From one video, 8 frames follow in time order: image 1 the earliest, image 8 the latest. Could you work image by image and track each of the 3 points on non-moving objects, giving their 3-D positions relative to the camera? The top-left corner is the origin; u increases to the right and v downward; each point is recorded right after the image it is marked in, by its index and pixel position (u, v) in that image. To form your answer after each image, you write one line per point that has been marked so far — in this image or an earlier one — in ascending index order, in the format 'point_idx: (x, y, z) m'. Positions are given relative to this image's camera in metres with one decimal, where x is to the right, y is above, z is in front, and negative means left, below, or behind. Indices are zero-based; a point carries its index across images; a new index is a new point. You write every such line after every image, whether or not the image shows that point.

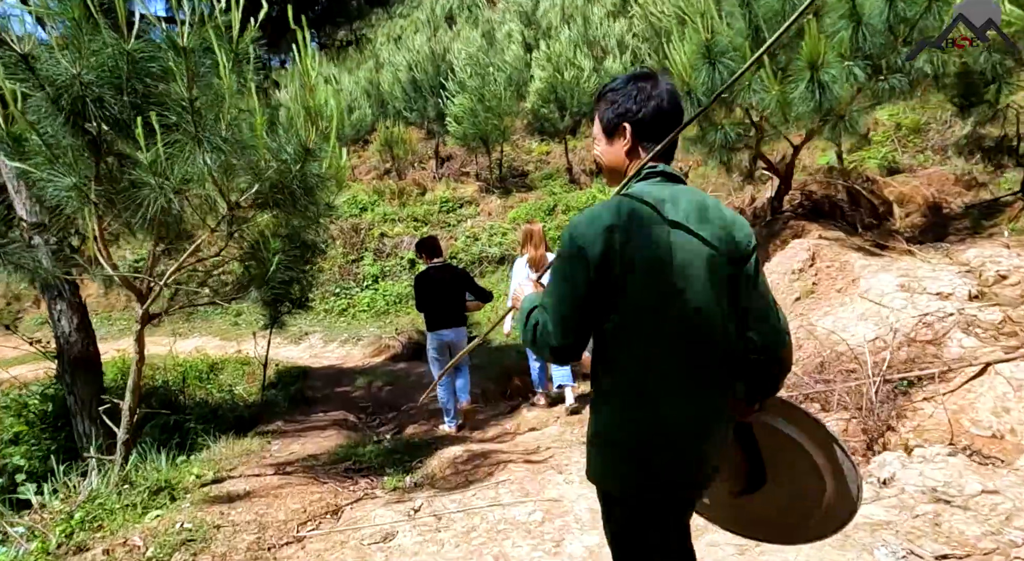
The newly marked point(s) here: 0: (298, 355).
0: (-3.7, -1.3, +11.6) m
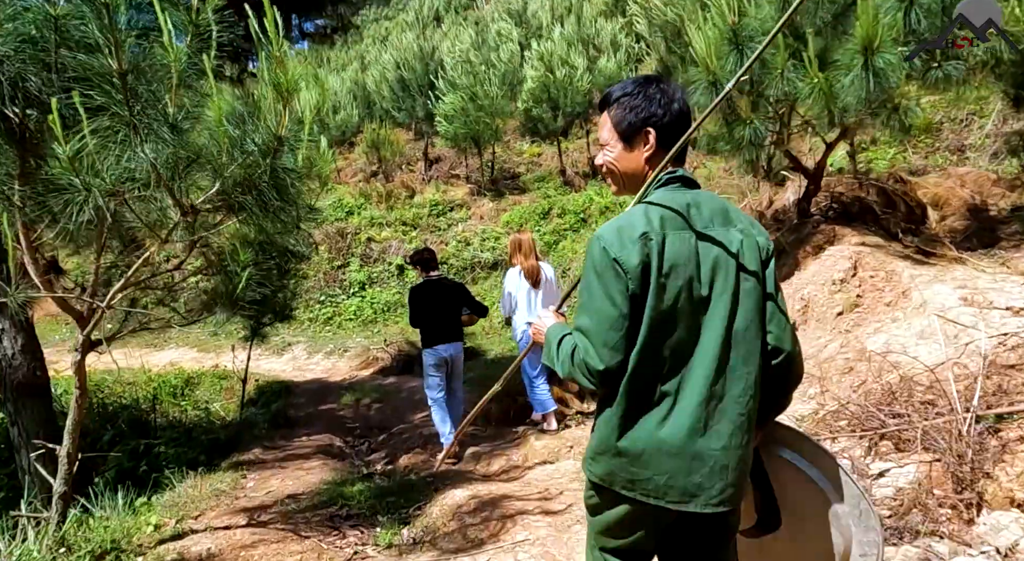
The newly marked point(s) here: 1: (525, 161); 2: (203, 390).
0: (-3.7, -1.4, +11.0) m
1: (+0.3, +3.3, +18.7) m
2: (-4.3, -1.5, +9.6) m
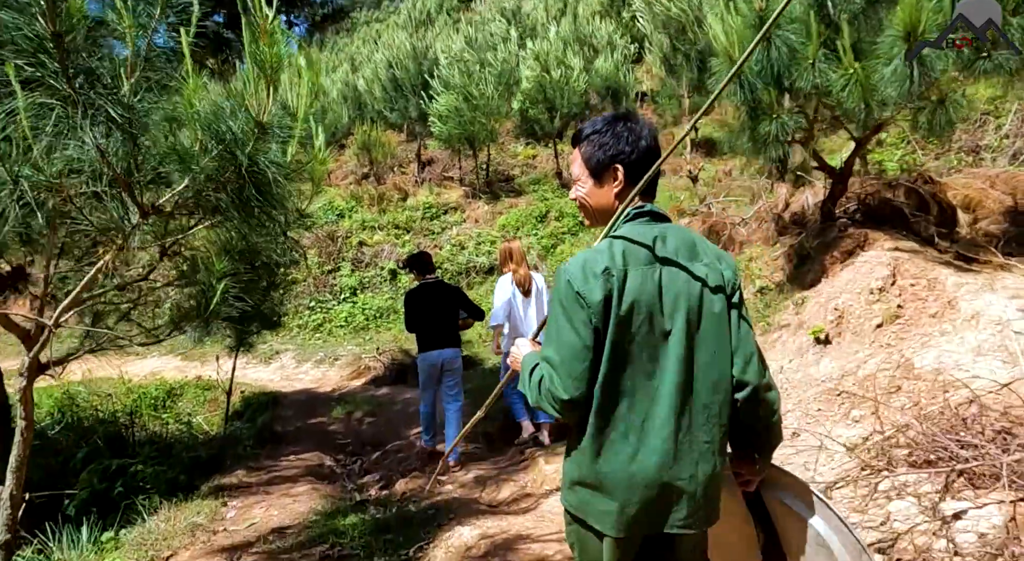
0: (-3.8, -1.5, +10.5) m
1: (+0.2, +3.1, +18.3) m
2: (-4.4, -1.6, +9.1) m
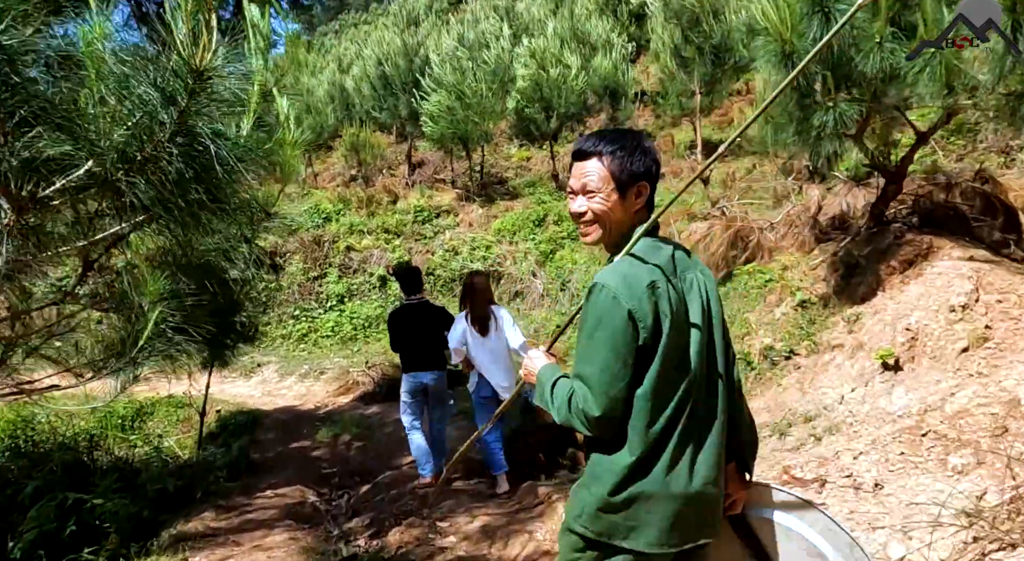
0: (-3.8, -1.6, +9.8) m
1: (0.0, +3.0, +17.7) m
2: (-4.4, -1.7, +8.4) m
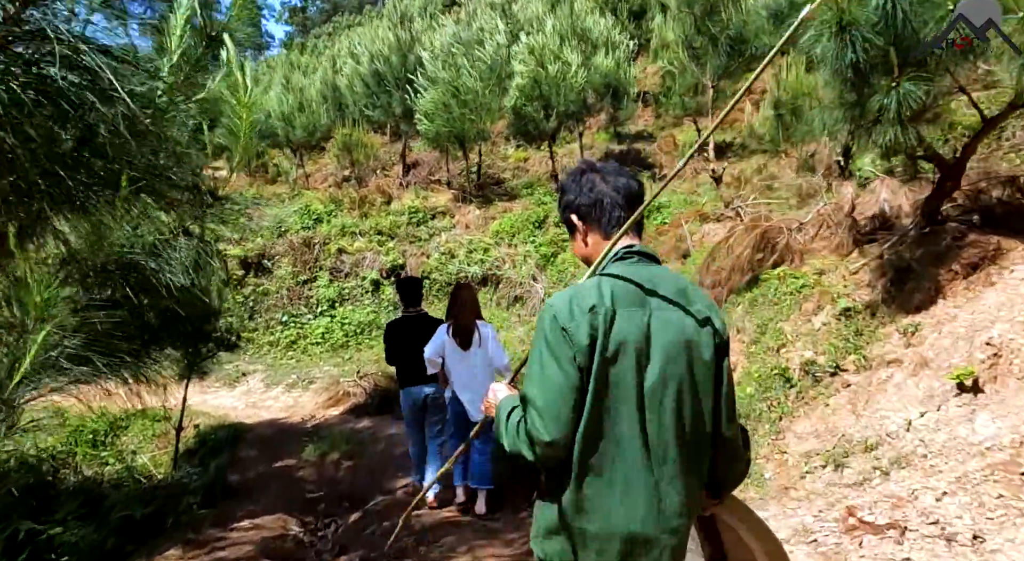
0: (-3.8, -1.7, +9.2) m
1: (0.0, +2.9, +17.1) m
2: (-4.3, -1.8, +7.8) m
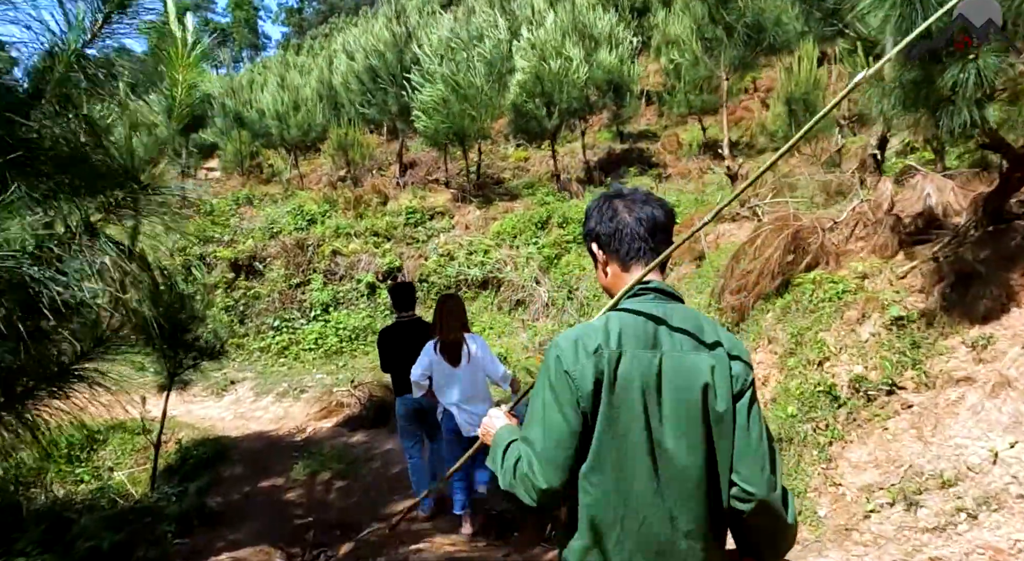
0: (-3.7, -1.7, +8.7) m
1: (0.0, +2.8, +16.7) m
2: (-4.3, -1.8, +7.3) m
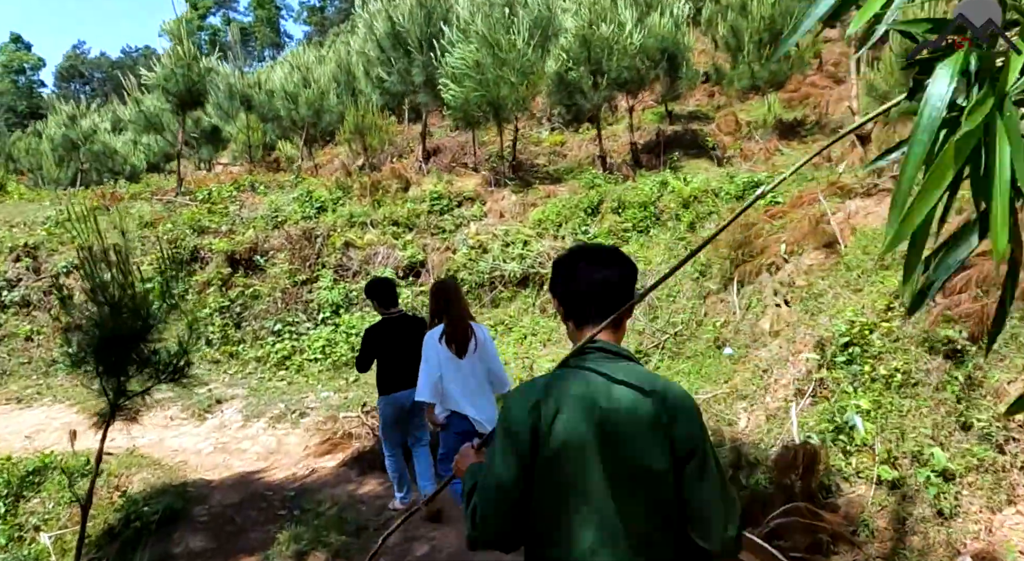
0: (-3.2, -1.7, +6.9) m
1: (+0.8, +2.8, +14.7) m
2: (-3.8, -1.8, +5.5) m
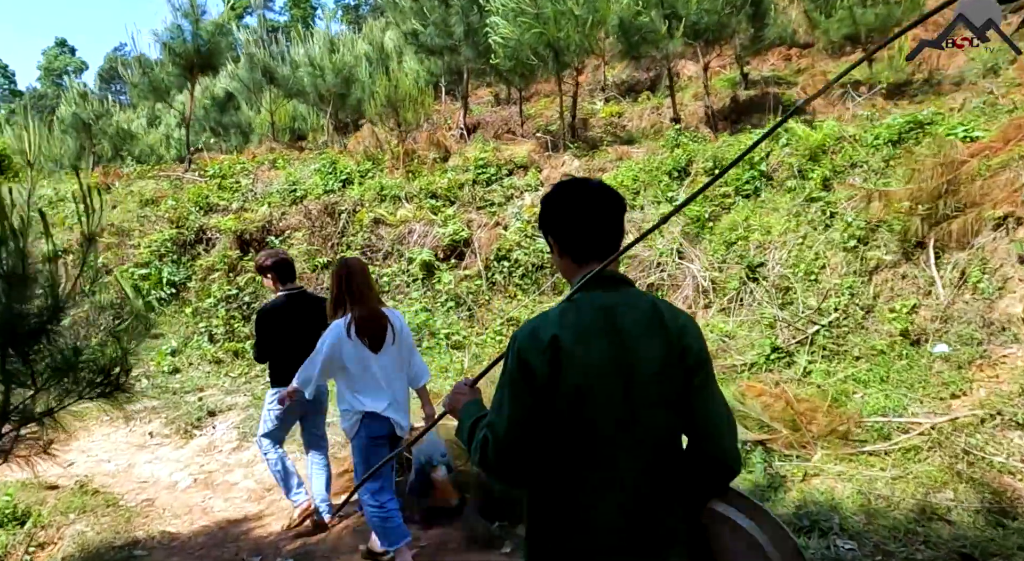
0: (-2.5, -1.5, +5.1) m
1: (+1.8, +3.1, +12.7) m
2: (-3.2, -1.6, +3.7) m
